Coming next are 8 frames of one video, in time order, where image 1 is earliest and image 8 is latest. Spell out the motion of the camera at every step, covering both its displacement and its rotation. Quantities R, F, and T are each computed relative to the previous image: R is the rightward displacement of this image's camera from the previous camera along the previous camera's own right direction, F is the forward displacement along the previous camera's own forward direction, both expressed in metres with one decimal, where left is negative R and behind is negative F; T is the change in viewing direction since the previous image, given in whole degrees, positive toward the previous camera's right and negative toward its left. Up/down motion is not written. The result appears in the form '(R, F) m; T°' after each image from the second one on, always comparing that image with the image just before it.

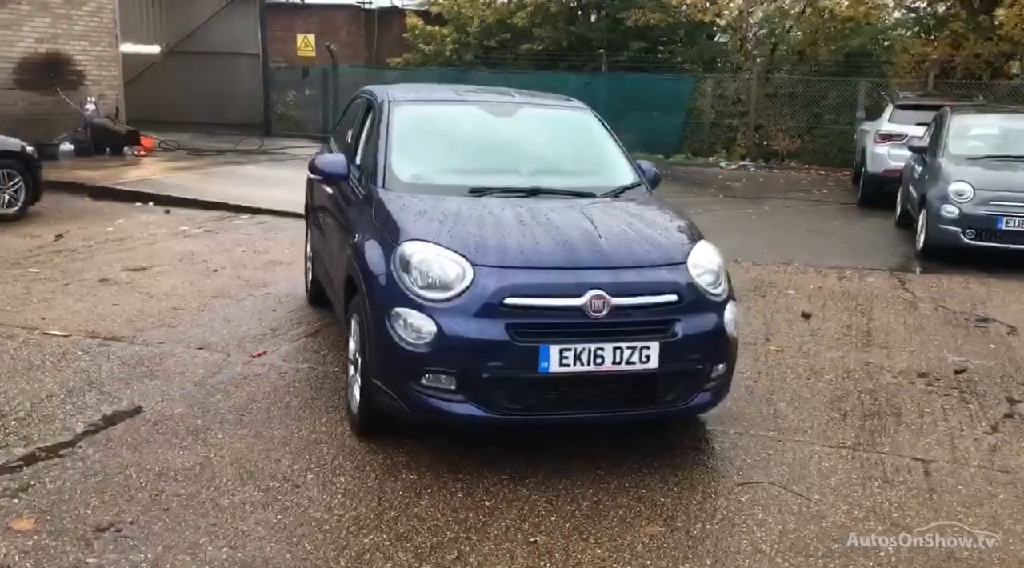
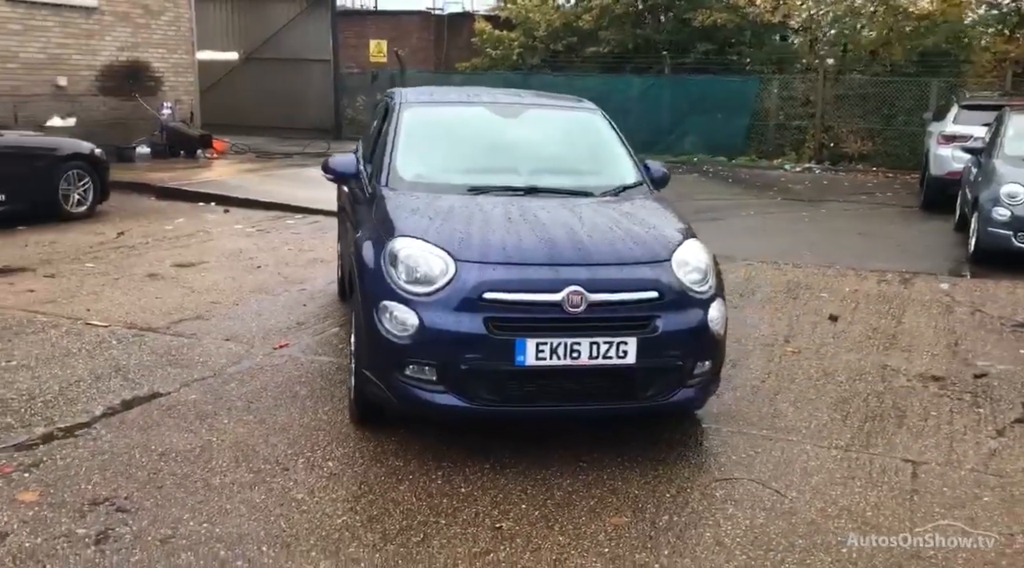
(+0.4, -0.1) m; -5°
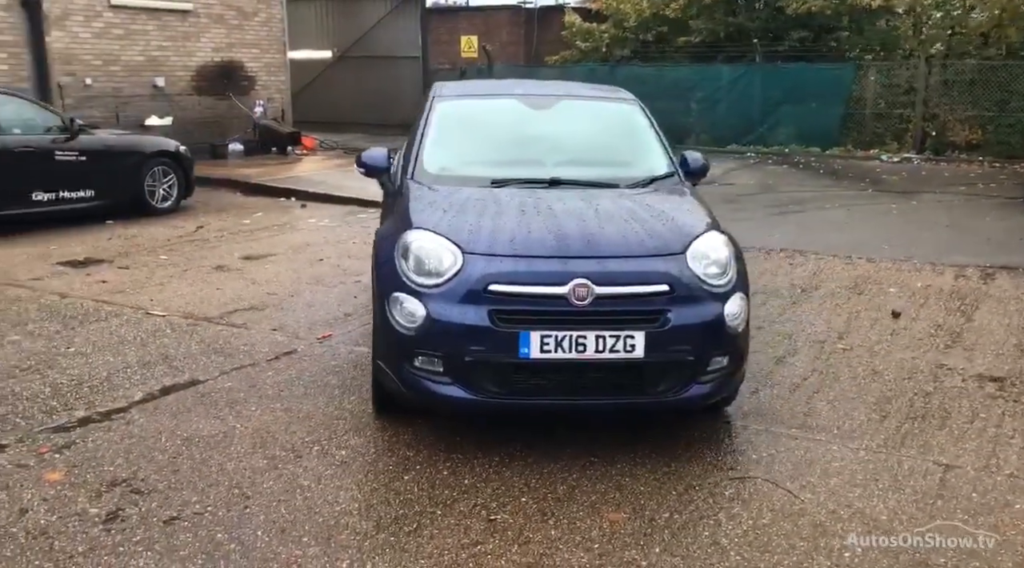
(+0.3, 0.0) m; -6°
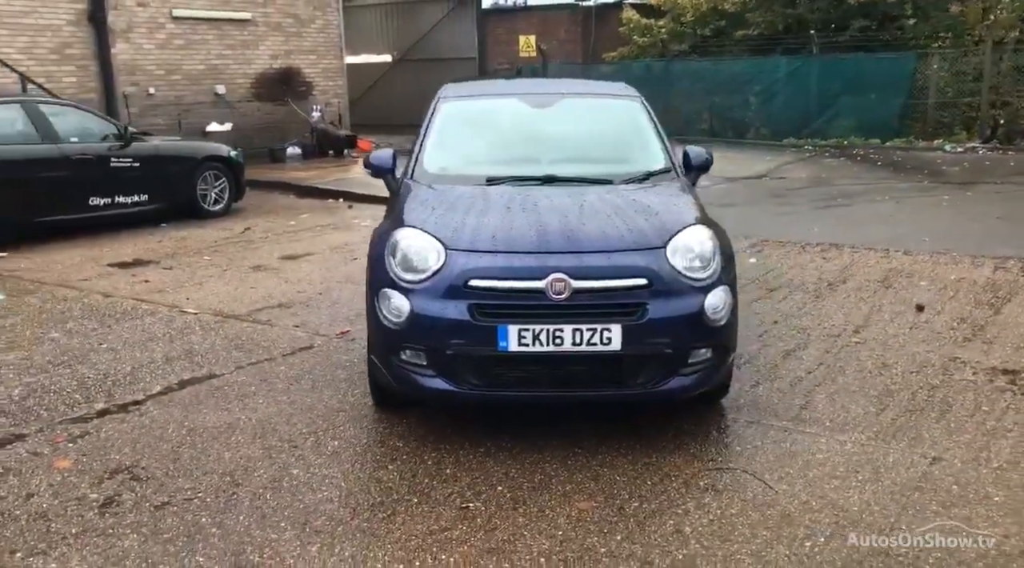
(+0.3, -0.1) m; -4°
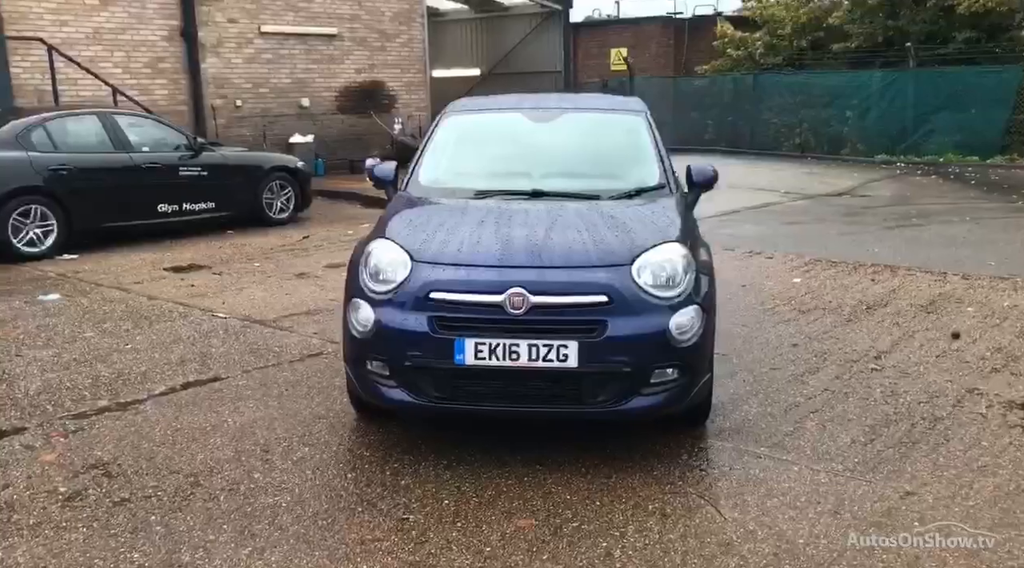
(+0.5, 0.0) m; -6°
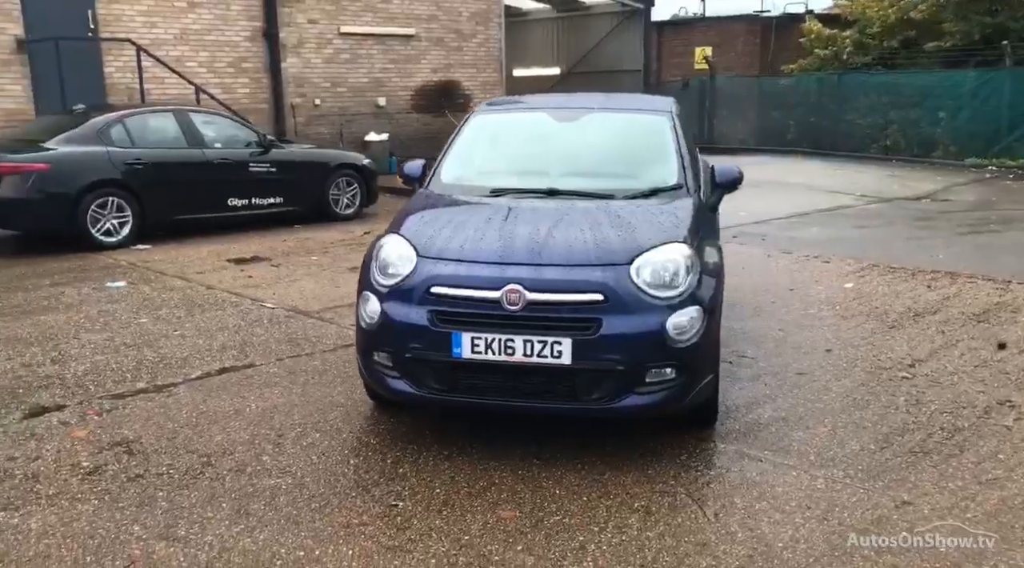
(+0.3, 0.0) m; -5°
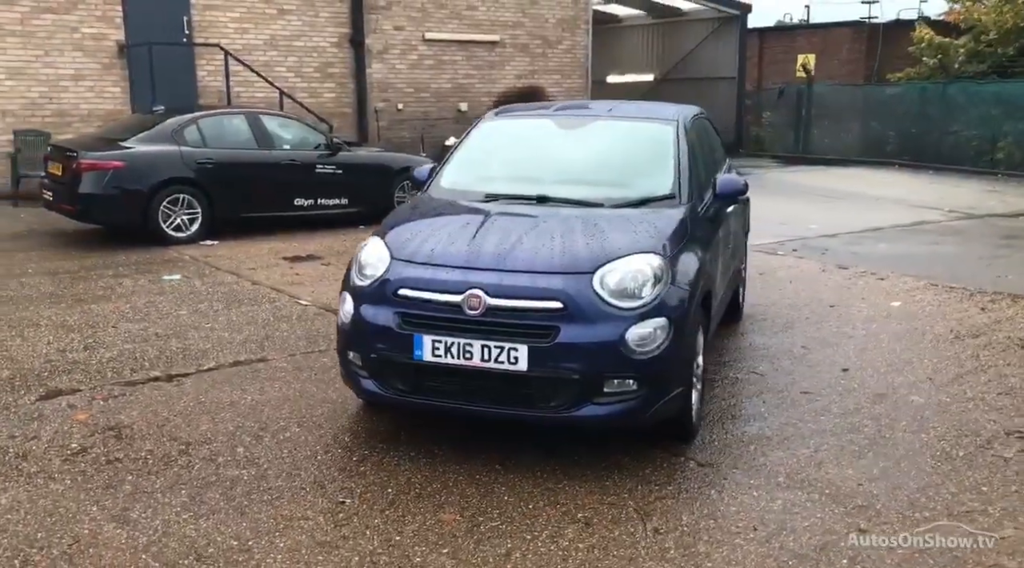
(+0.5, 0.0) m; -6°
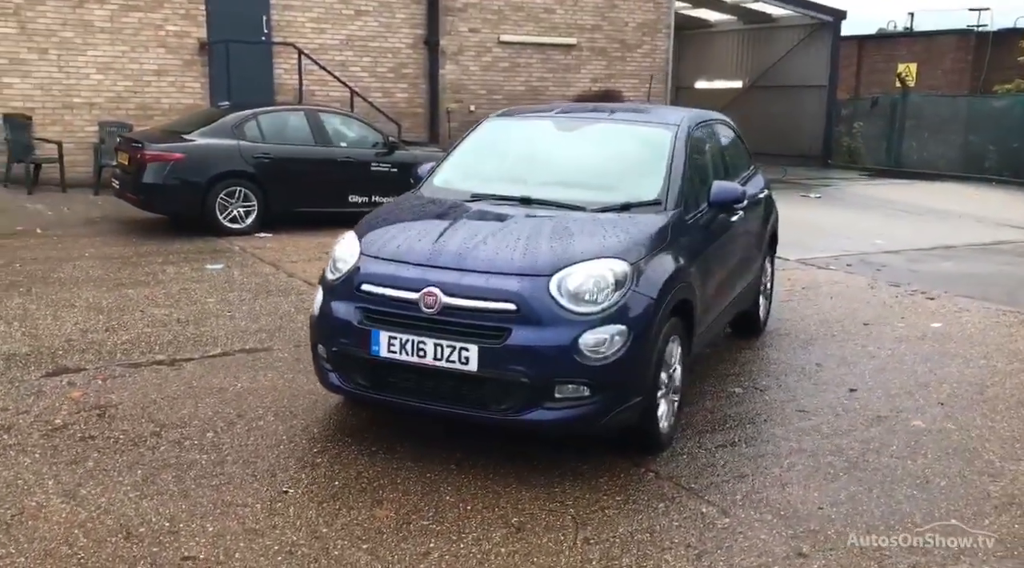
(+0.5, +0.1) m; -6°
